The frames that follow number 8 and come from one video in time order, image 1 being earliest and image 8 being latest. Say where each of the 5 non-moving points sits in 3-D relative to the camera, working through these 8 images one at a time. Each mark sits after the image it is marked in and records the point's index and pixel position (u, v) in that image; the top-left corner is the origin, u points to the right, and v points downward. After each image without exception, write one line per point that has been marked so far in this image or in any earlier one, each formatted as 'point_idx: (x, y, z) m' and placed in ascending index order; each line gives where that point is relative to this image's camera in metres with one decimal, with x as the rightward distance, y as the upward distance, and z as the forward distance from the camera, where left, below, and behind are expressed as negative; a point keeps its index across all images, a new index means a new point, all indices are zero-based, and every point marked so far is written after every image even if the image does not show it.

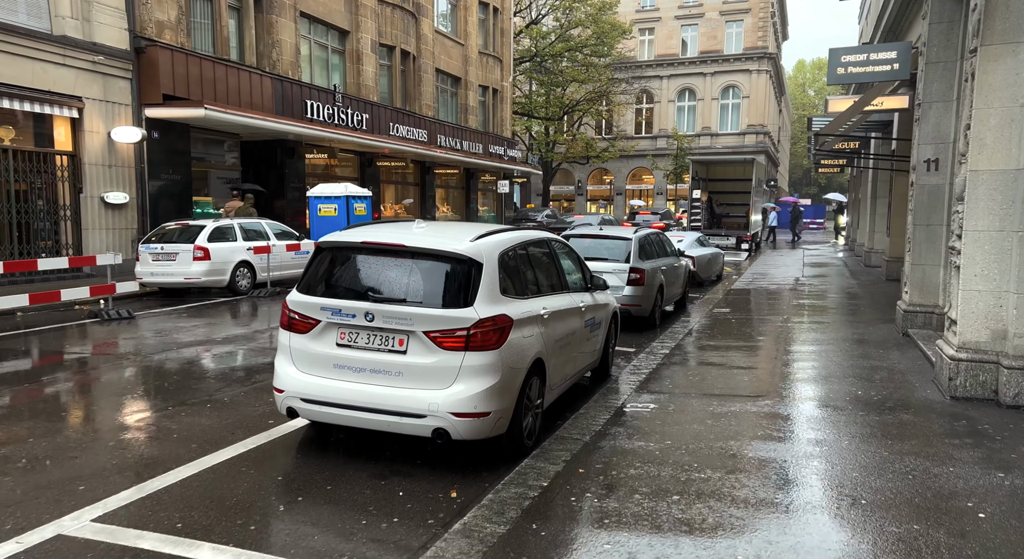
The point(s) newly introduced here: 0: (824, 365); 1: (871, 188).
0: (+3.2, -0.9, +7.3) m
1: (+10.1, +2.6, +19.8) m
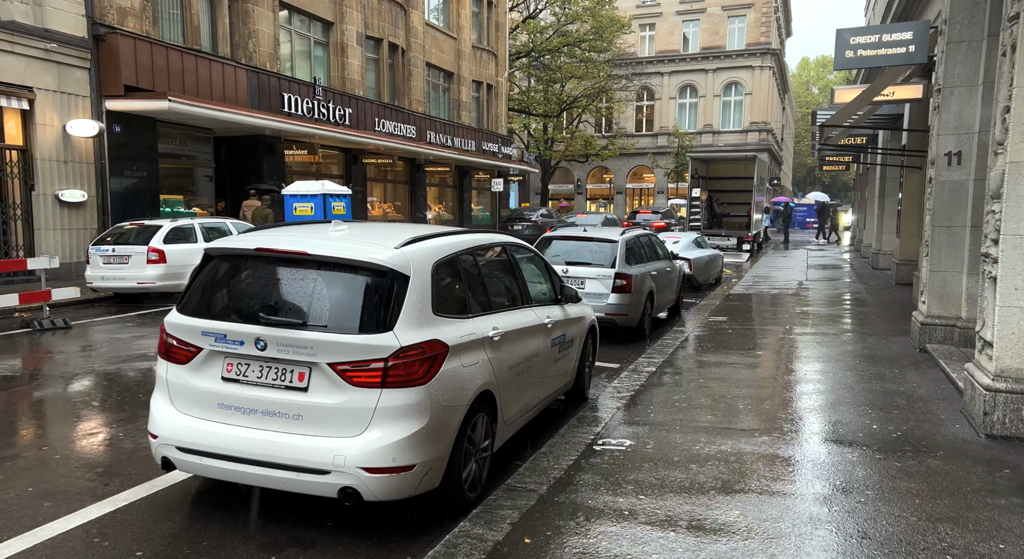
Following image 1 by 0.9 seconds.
0: (+2.9, -1.0, +6.4) m
1: (+9.8, +2.5, +18.8) m
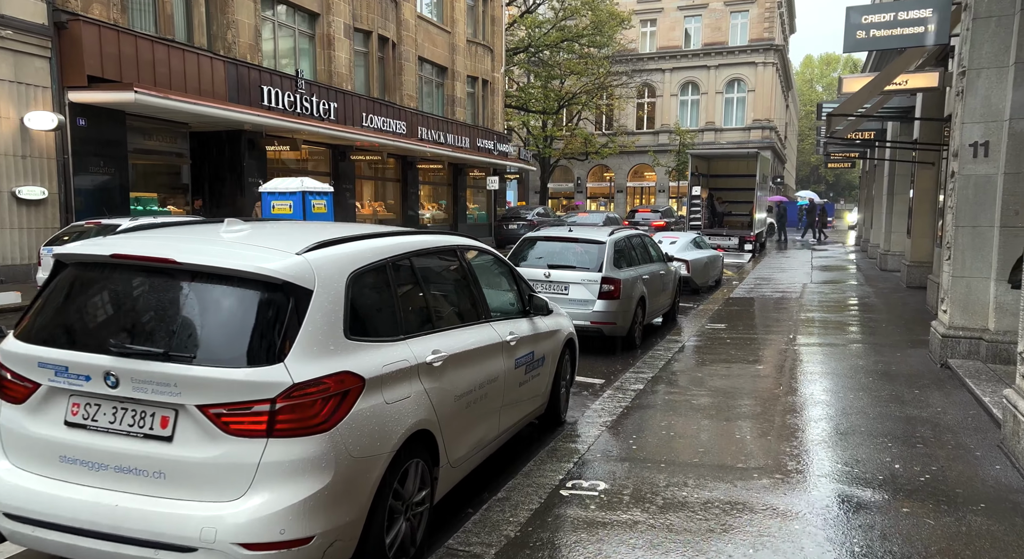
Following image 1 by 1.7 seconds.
0: (+2.6, -1.1, +5.6) m
1: (+9.5, +2.4, +18.0) m
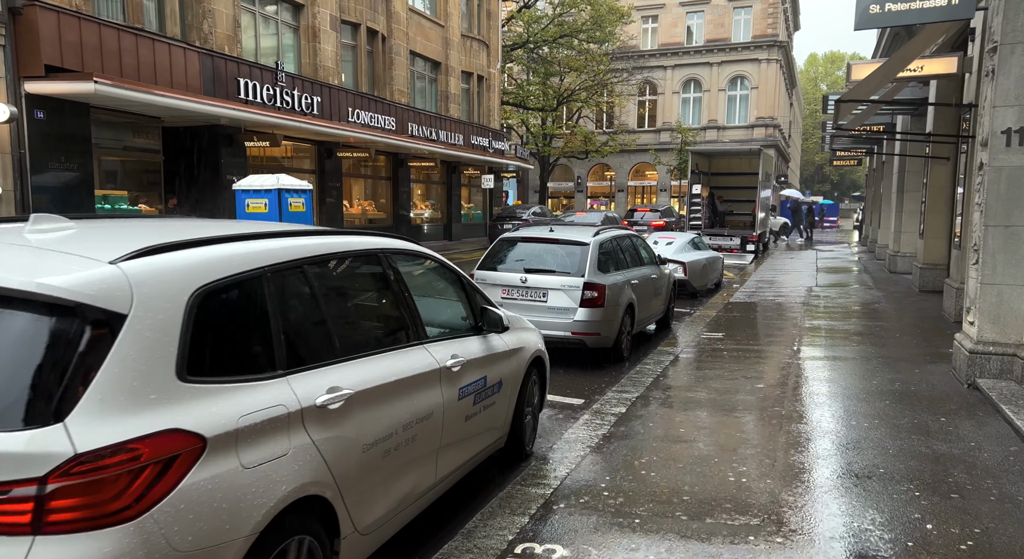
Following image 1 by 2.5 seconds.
0: (+2.3, -1.1, +4.7) m
1: (+9.3, +2.4, +17.1) m
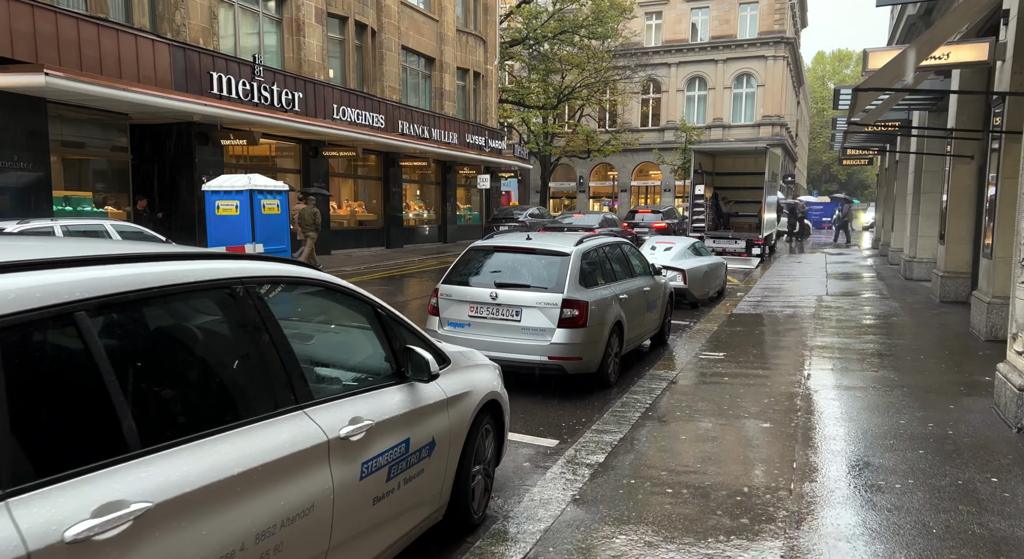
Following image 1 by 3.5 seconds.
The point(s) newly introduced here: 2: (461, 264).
0: (+2.0, -1.3, +3.7) m
1: (+9.1, +2.2, +16.0) m
2: (-0.5, +0.2, +7.2) m
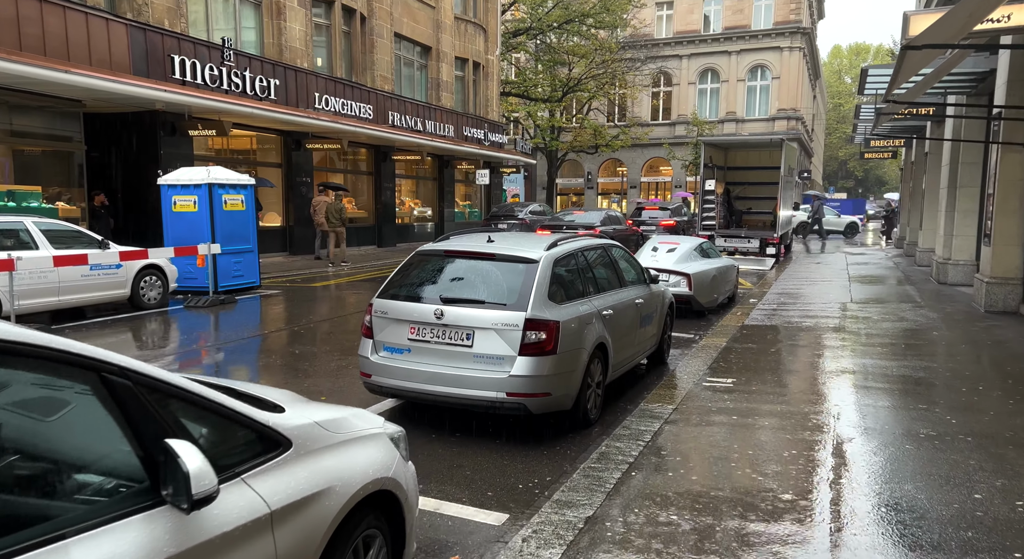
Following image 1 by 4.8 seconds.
0: (+1.6, -1.4, +2.3) m
1: (+8.9, +2.1, +14.5) m
2: (-0.9, +0.1, +5.8) m
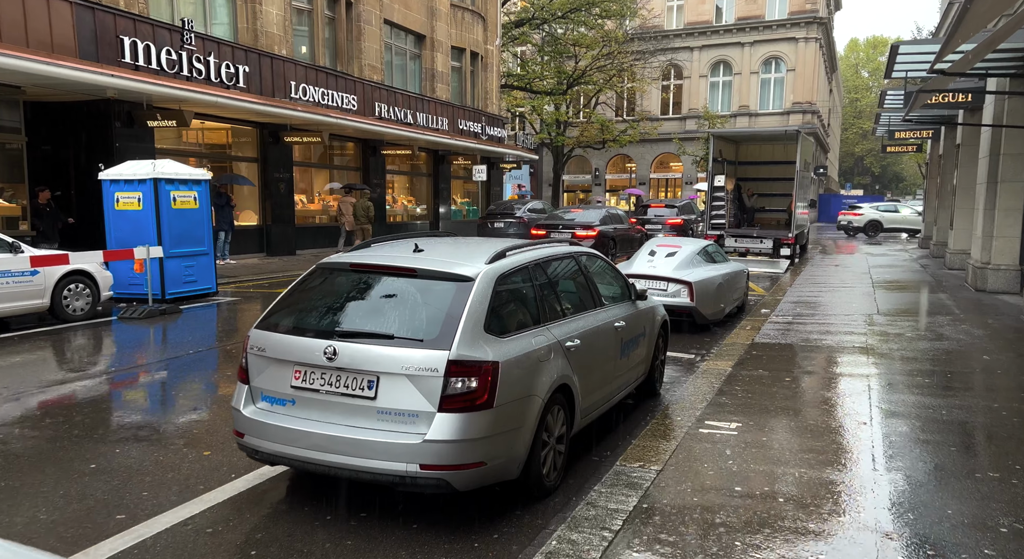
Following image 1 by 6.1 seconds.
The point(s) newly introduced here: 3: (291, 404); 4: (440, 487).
0: (+1.1, -1.5, +0.9) m
1: (+8.6, +2.0, +12.9) m
2: (-1.3, -0.1, +4.4) m
3: (-1.2, -0.7, +3.9) m
4: (-0.4, -1.1, +3.7) m
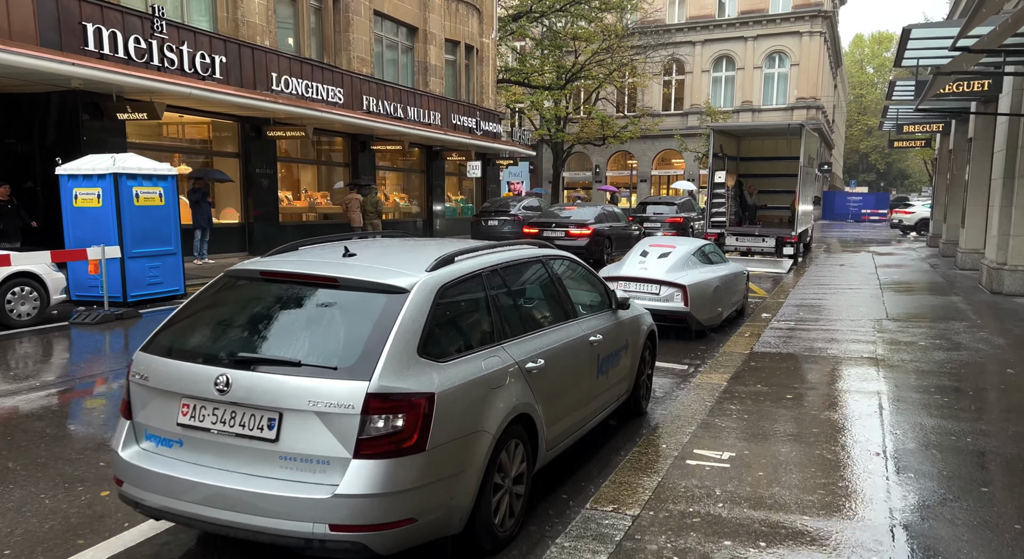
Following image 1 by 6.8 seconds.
0: (+0.8, -1.6, +0.1) m
1: (+8.4, +2.0, +12.1) m
2: (-1.6, -0.1, +3.7) m
3: (-1.5, -0.7, +3.2) m
4: (-0.7, -1.1, +3.0) m
